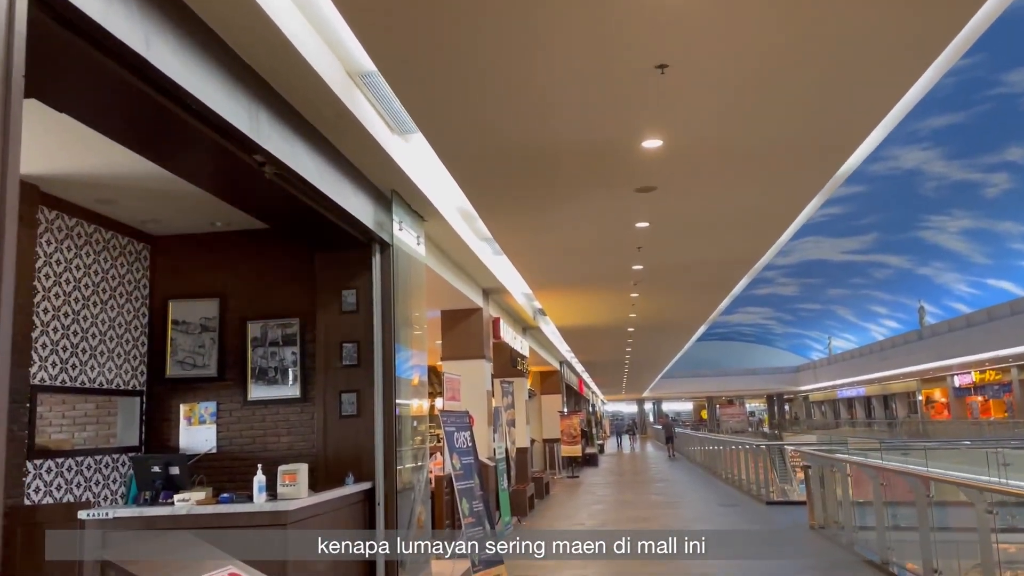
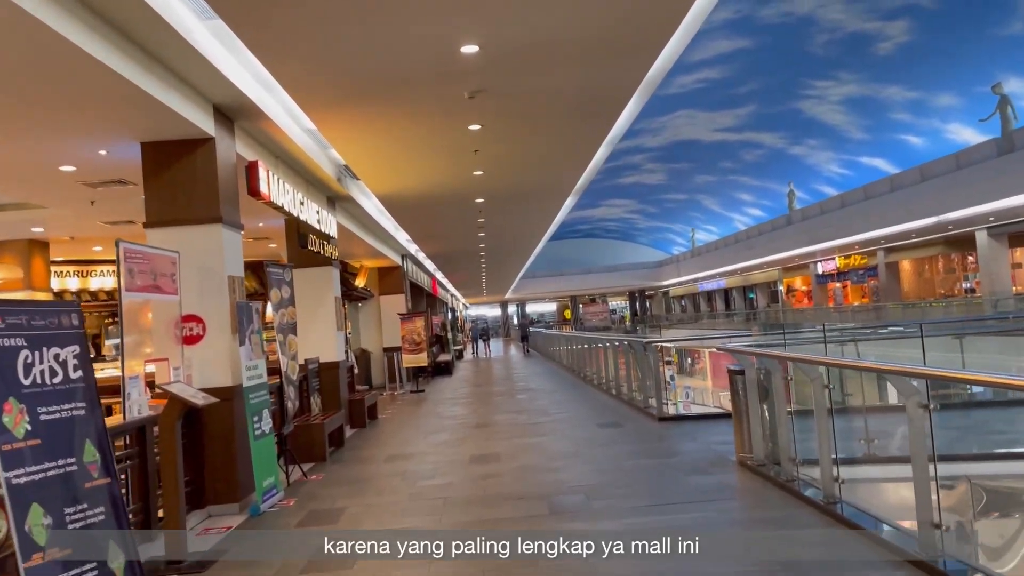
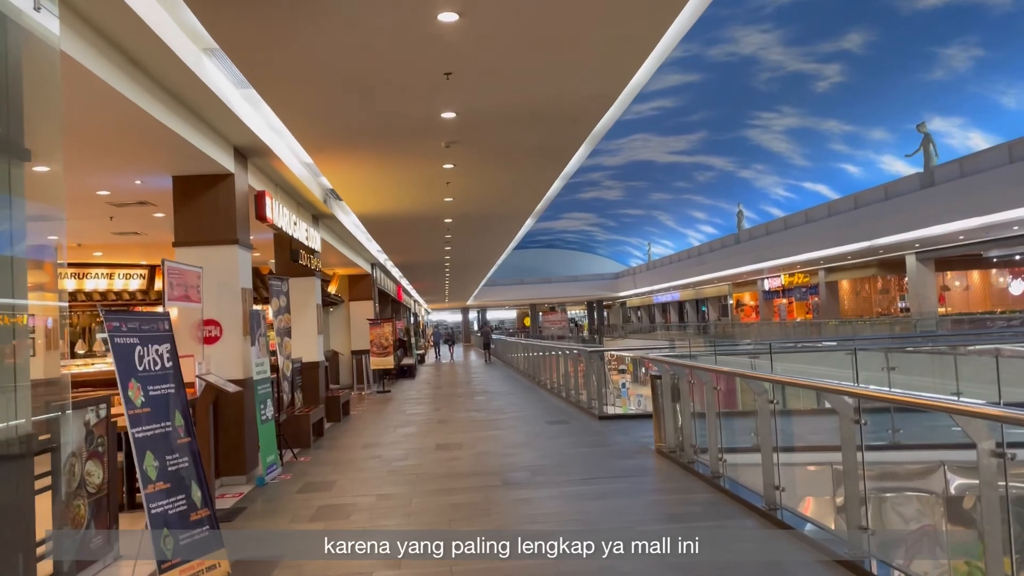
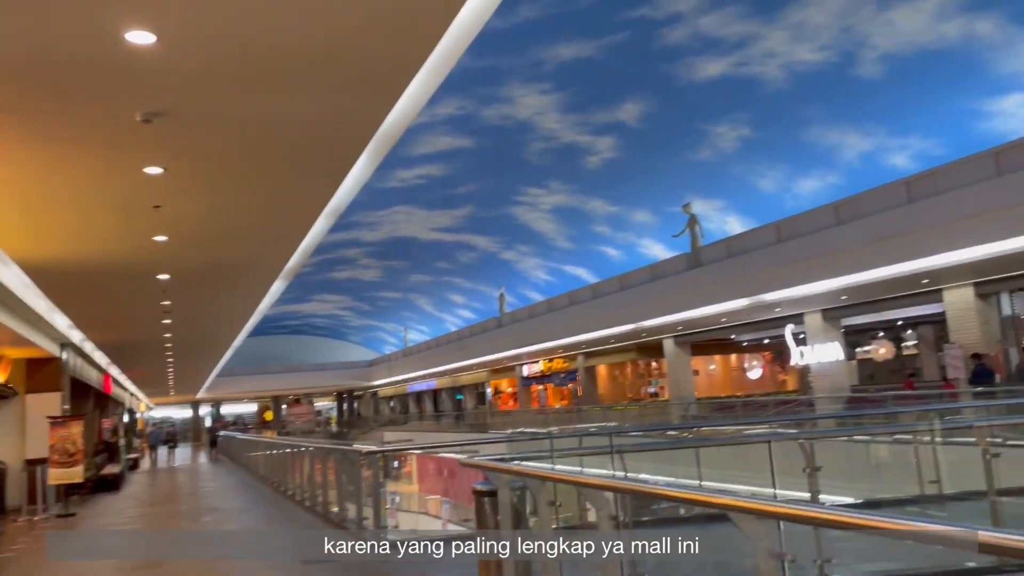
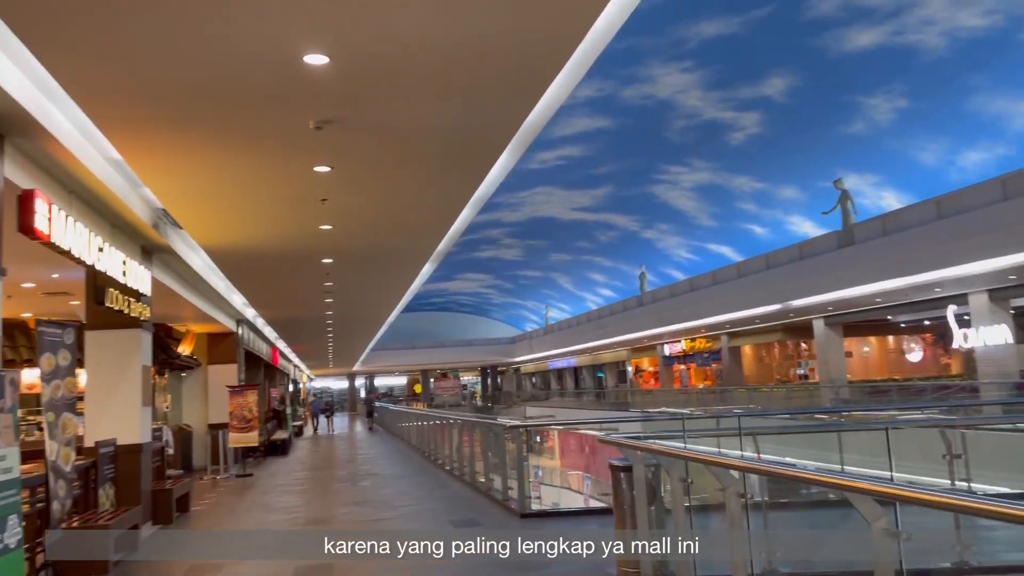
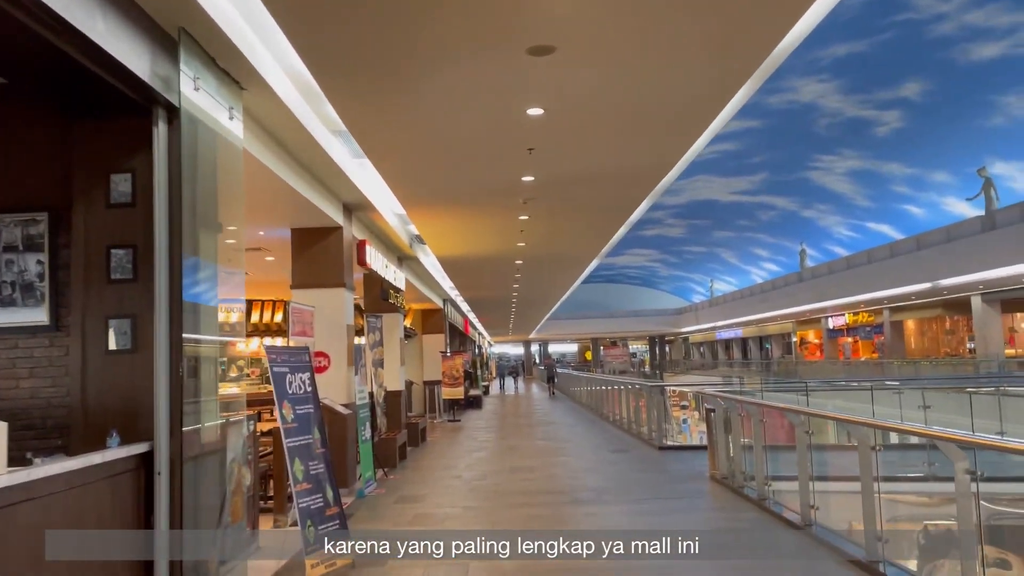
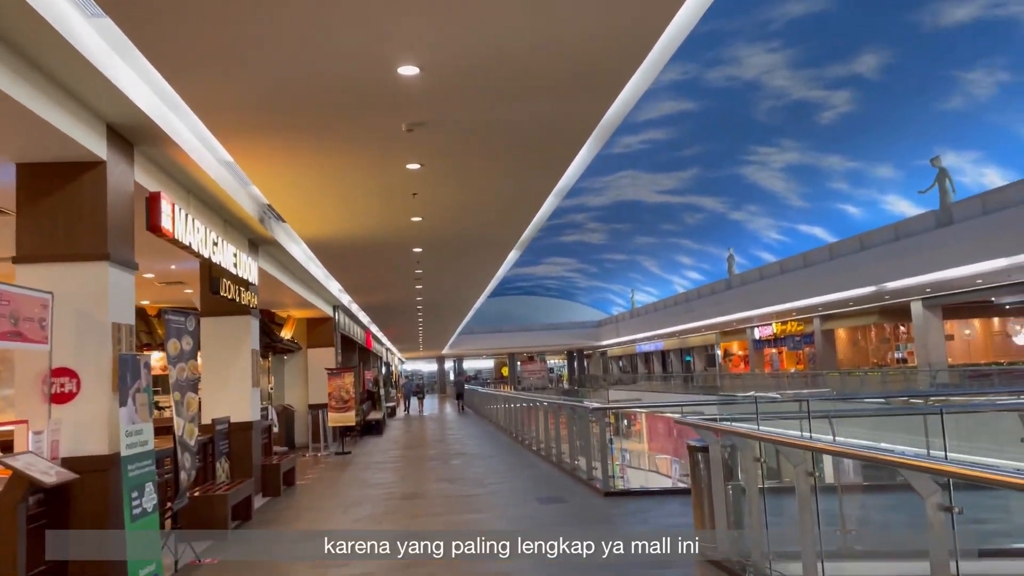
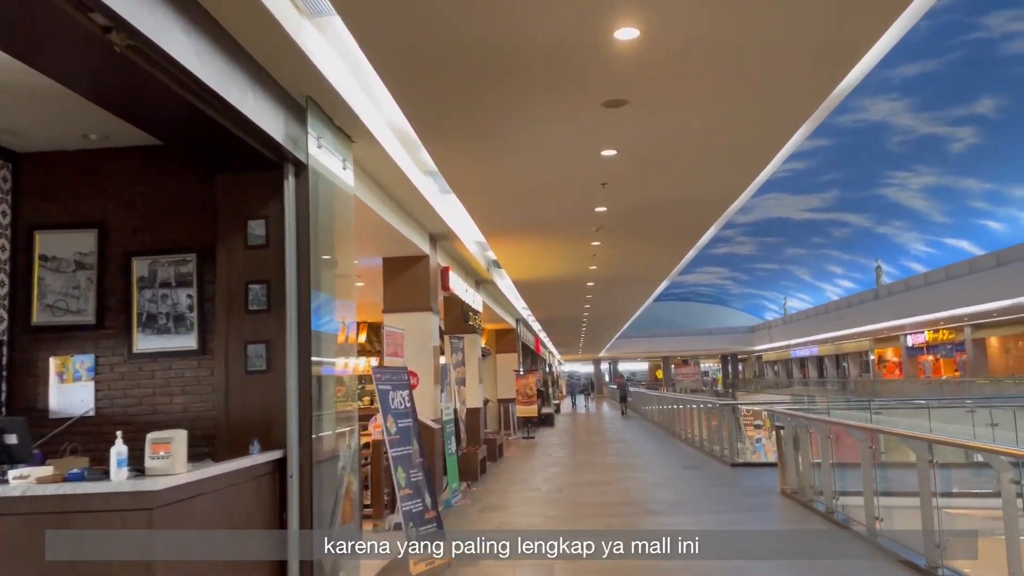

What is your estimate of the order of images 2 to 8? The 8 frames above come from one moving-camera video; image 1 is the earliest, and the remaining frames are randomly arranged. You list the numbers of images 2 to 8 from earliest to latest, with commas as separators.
8, 6, 3, 2, 7, 5, 4
